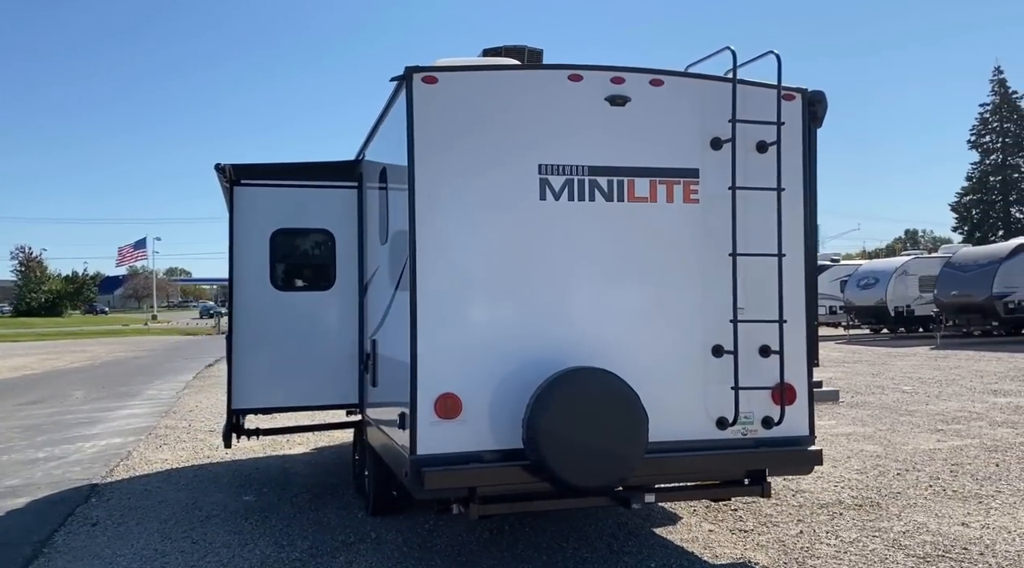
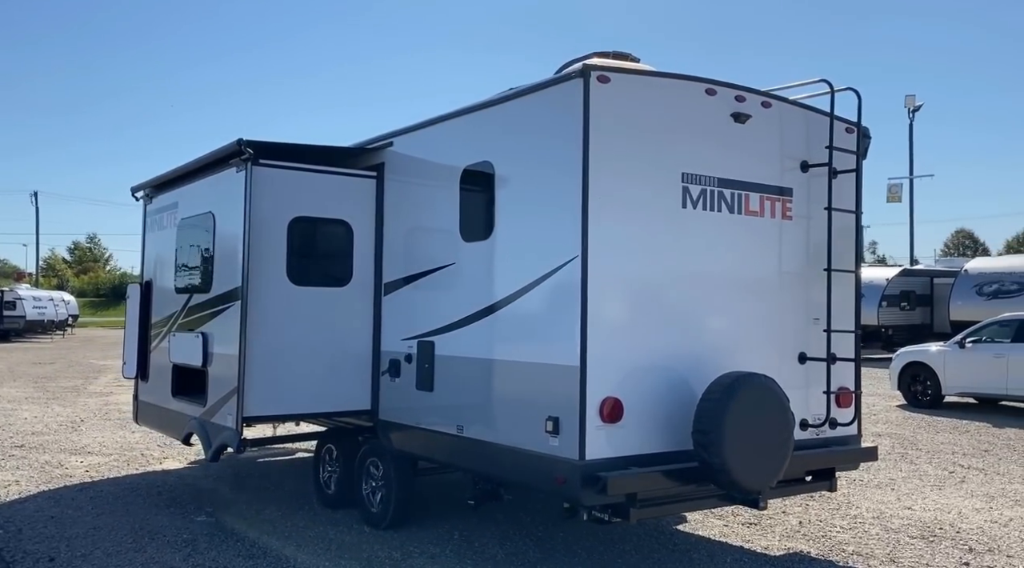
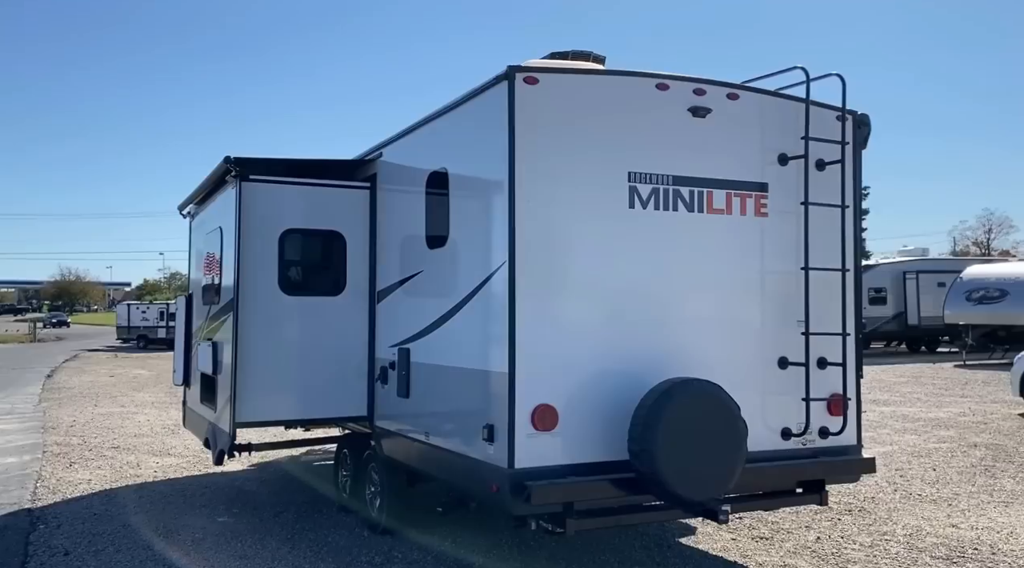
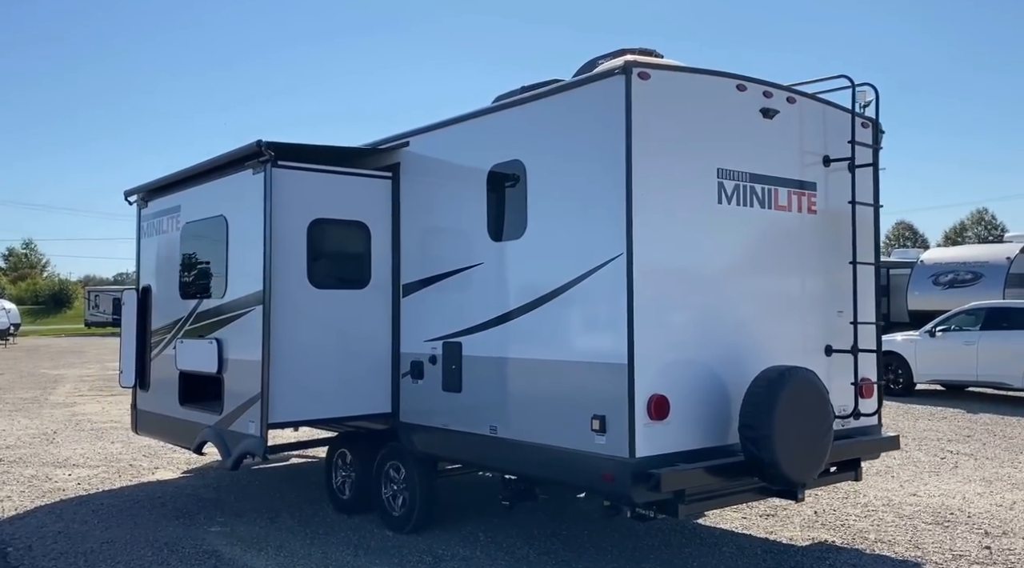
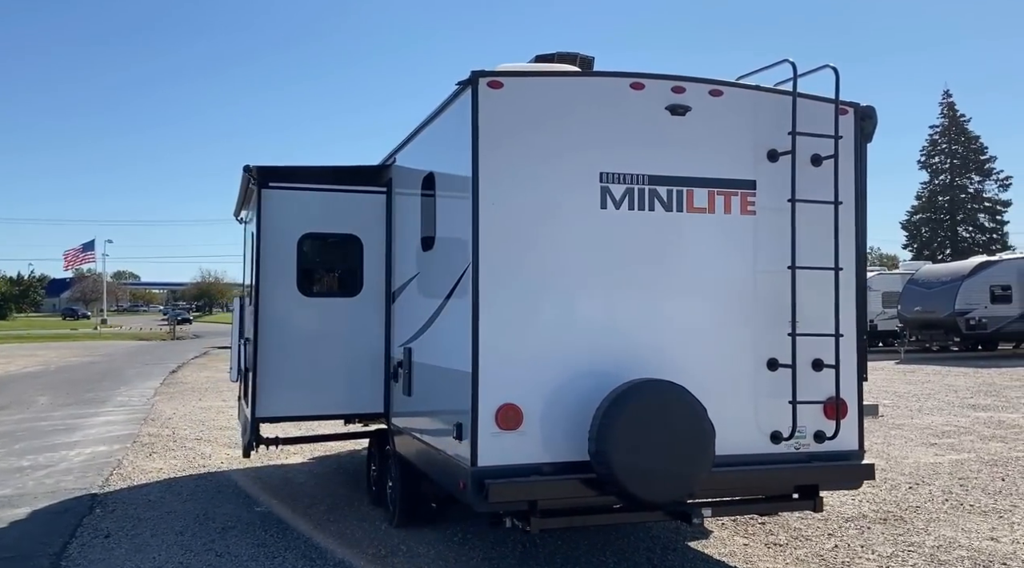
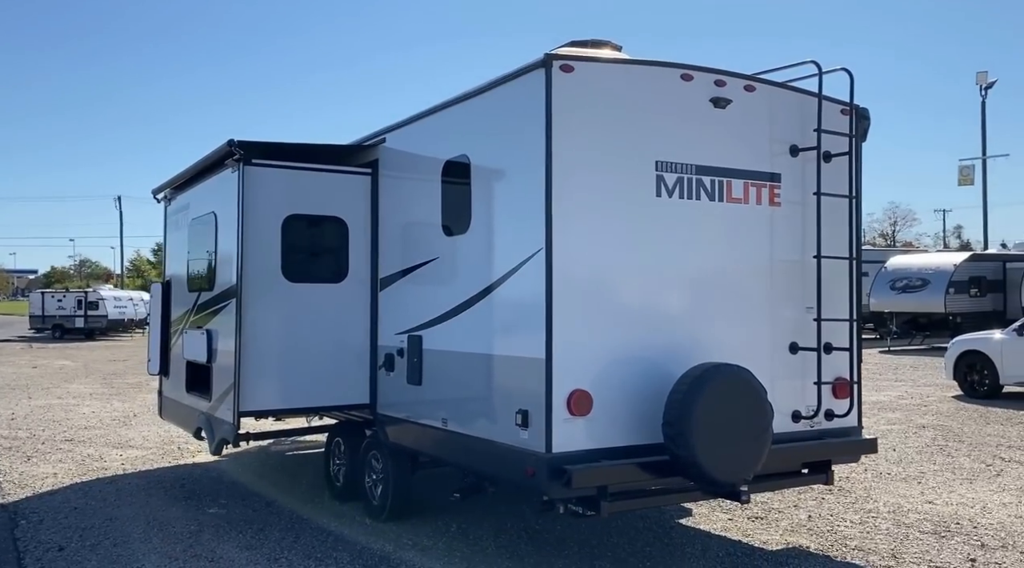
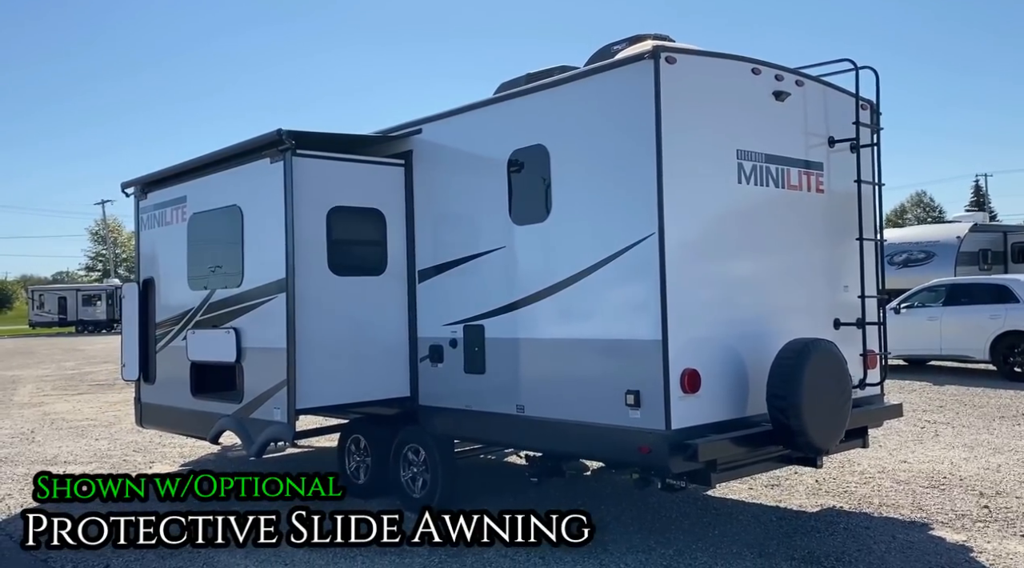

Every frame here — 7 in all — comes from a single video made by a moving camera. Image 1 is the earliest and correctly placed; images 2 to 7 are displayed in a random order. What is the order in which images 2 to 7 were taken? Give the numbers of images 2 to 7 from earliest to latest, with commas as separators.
5, 3, 6, 2, 4, 7
